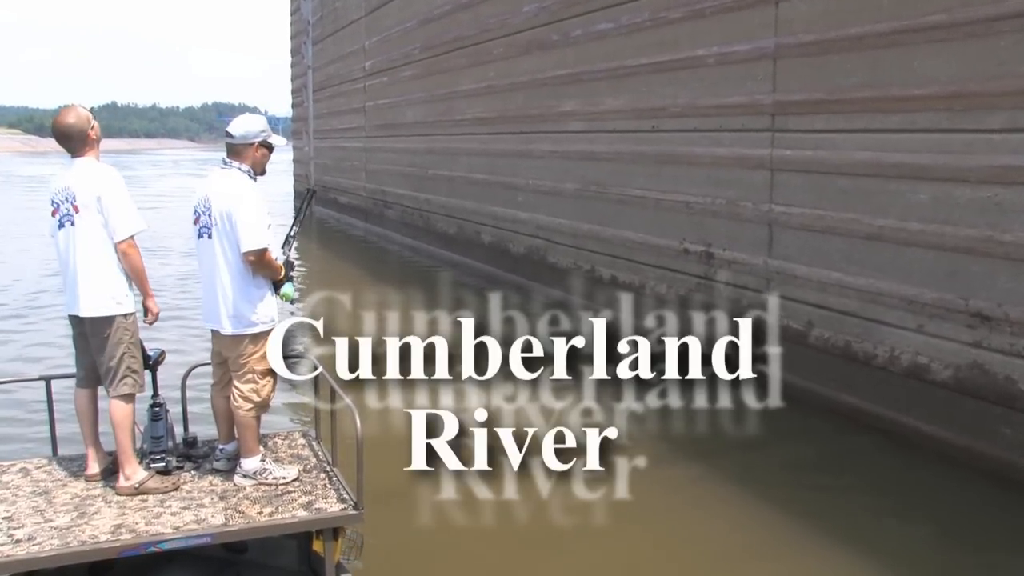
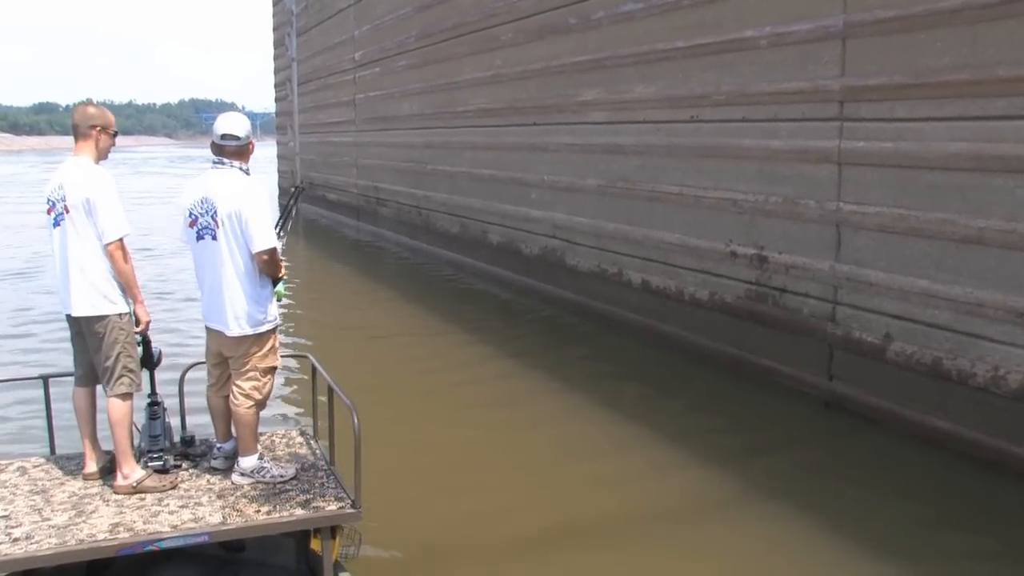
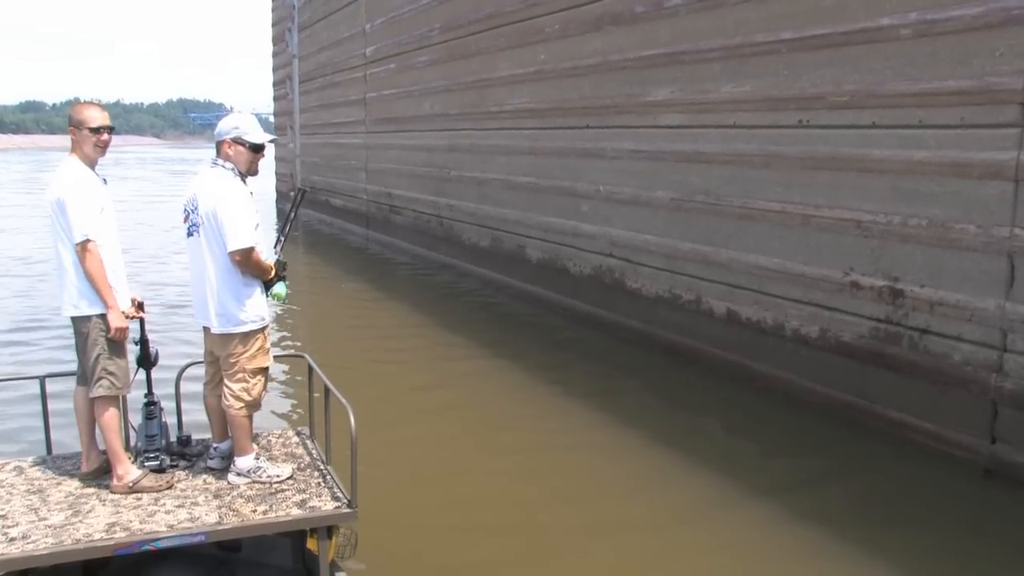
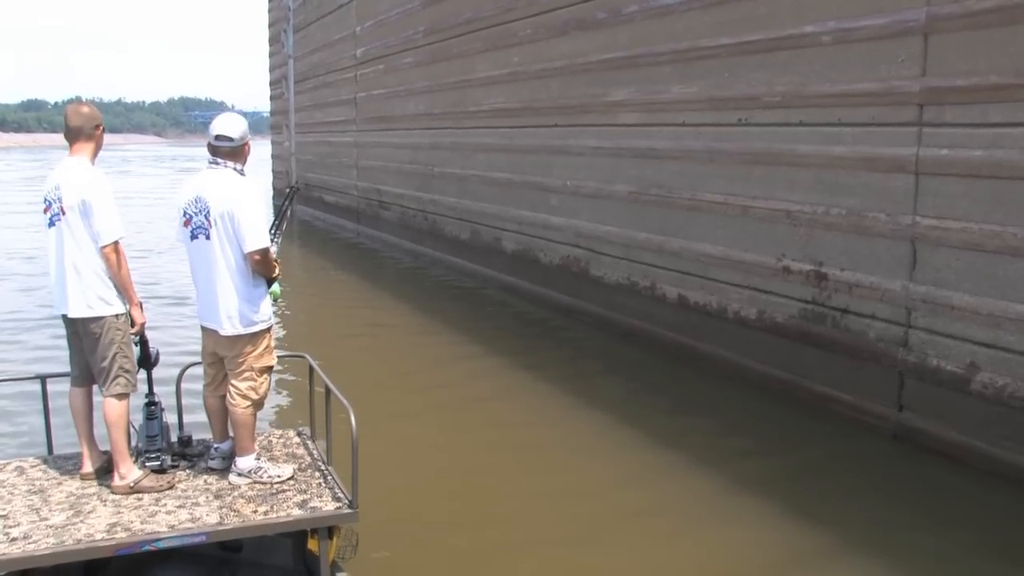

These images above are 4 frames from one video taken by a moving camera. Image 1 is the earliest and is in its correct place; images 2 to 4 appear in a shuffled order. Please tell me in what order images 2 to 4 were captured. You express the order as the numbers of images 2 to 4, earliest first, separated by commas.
2, 4, 3
